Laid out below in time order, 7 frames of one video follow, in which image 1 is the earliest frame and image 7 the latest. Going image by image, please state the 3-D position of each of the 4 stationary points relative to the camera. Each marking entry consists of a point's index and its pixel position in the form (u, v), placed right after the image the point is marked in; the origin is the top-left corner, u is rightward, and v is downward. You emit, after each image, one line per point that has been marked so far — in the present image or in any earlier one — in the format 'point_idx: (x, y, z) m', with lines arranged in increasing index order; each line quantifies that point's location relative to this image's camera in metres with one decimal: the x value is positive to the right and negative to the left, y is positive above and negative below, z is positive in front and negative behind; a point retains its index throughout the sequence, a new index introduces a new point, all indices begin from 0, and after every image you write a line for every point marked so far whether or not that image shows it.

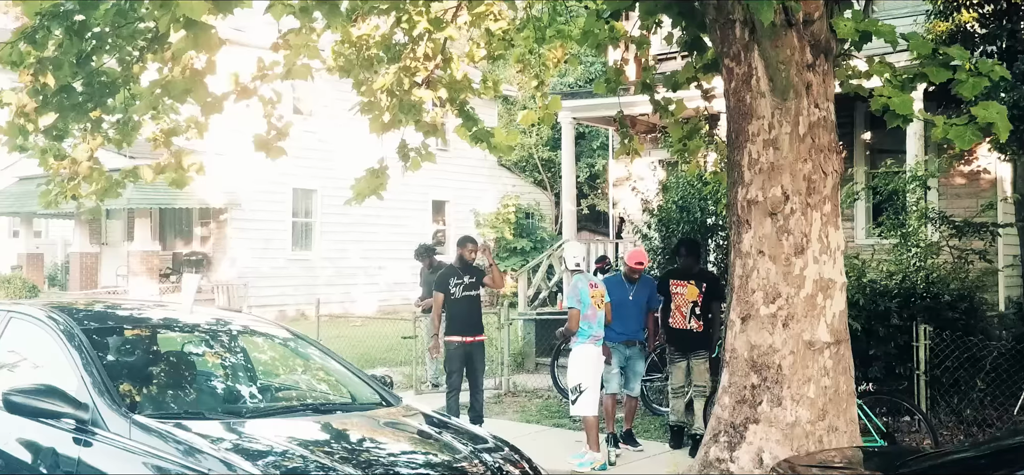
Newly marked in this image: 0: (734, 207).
0: (+1.3, +0.2, +5.4) m
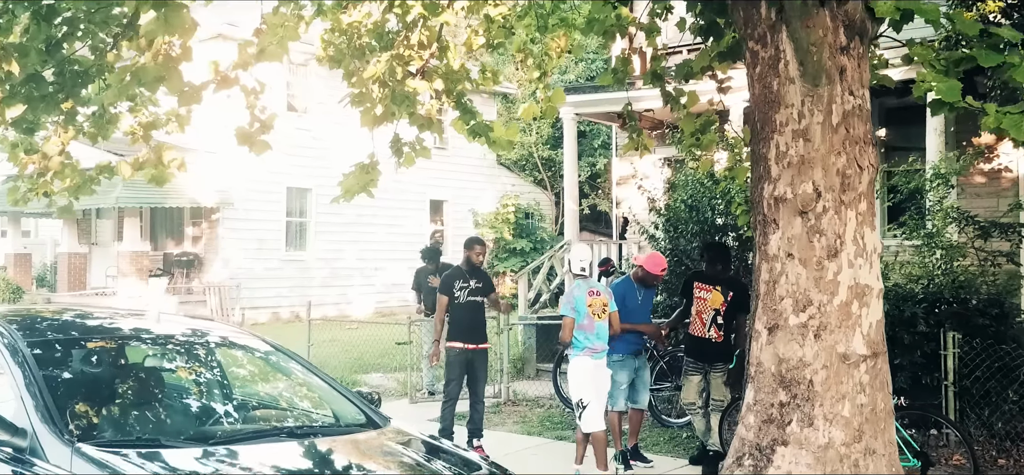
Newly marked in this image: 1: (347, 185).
0: (+1.4, +0.2, +4.9) m
1: (-1.3, +0.4, +7.0) m
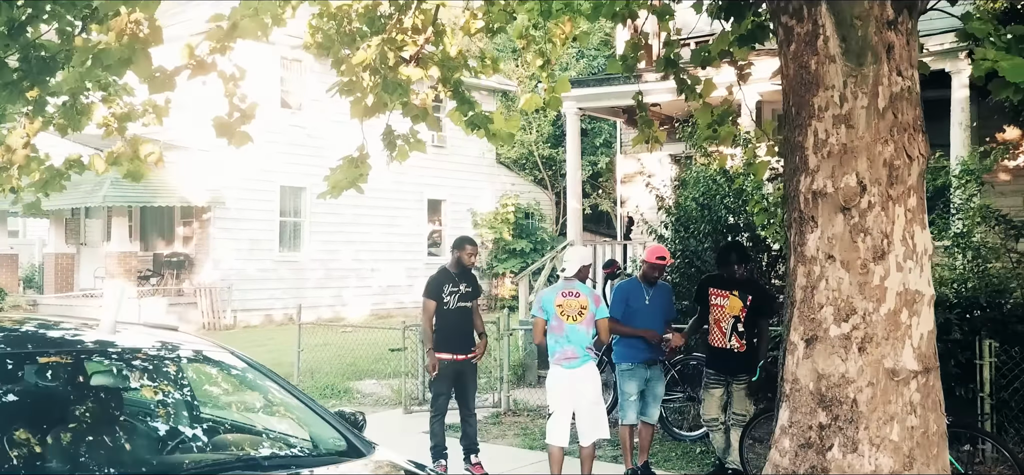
0: (+1.4, +0.2, +4.3) m
1: (-1.3, +0.4, +6.4) m
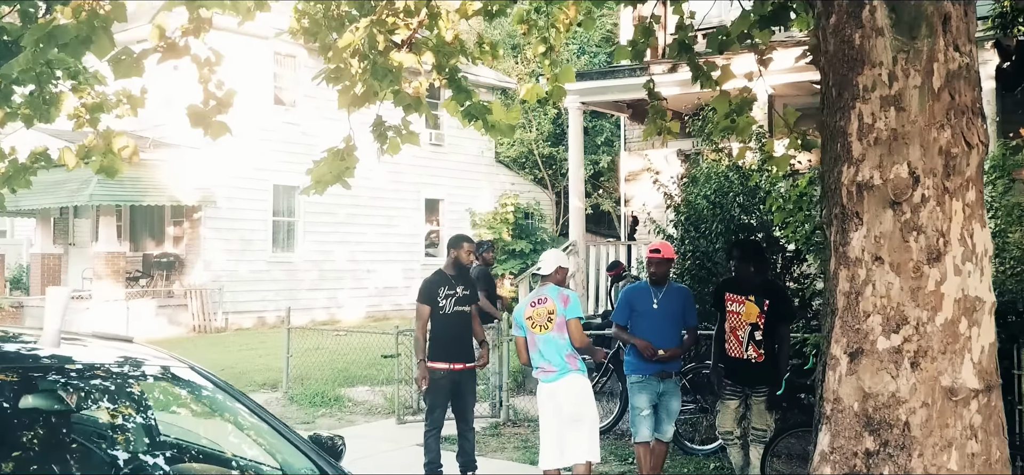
0: (+1.4, +0.2, +3.8) m
1: (-1.3, +0.4, +5.9) m
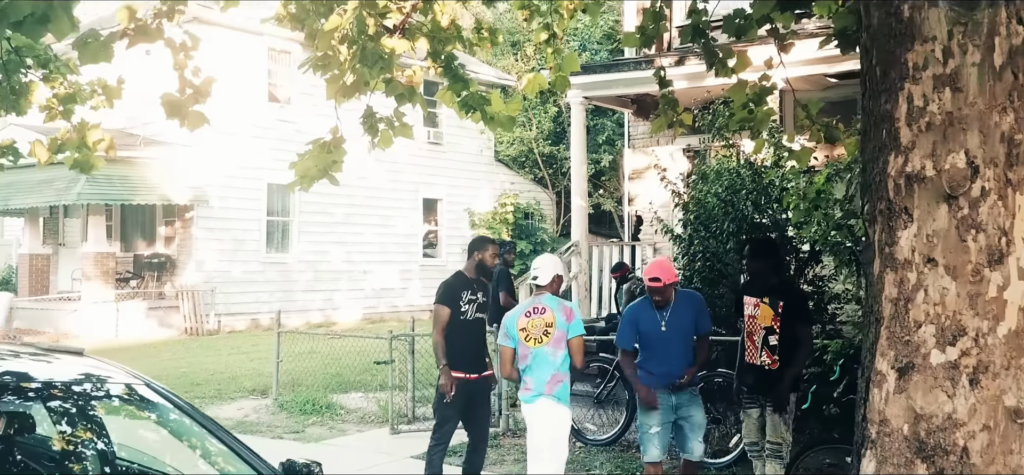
0: (+1.4, +0.2, +3.4) m
1: (-1.3, +0.4, +5.5) m
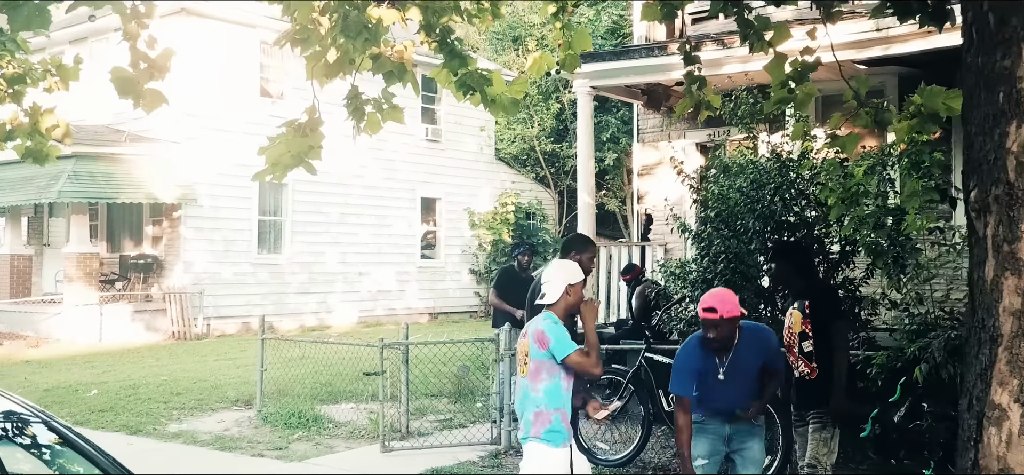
0: (+1.4, +0.2, +2.6) m
1: (-1.3, +0.4, +4.7) m
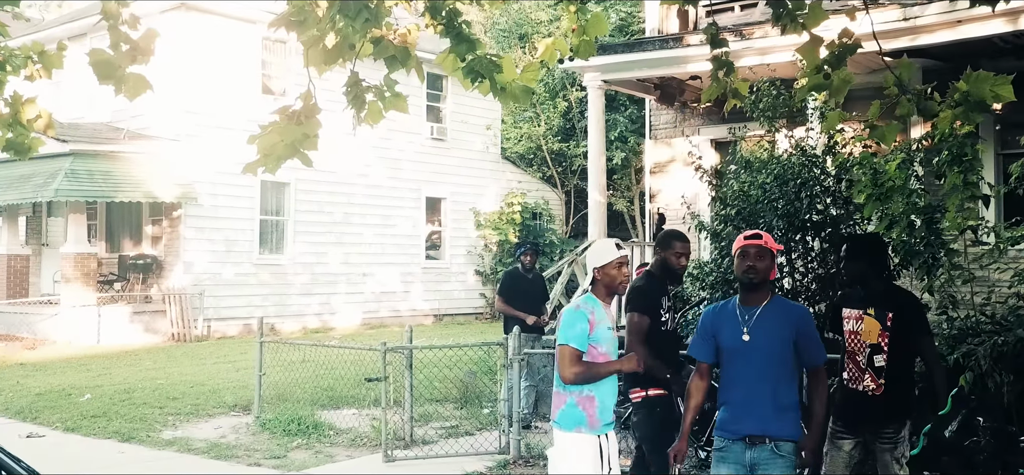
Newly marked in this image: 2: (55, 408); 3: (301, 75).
0: (+1.5, +0.2, +2.2) m
1: (-1.2, +0.4, +4.4) m
2: (-5.1, -1.9, +10.0) m
3: (-4.2, +3.2, +17.8) m
